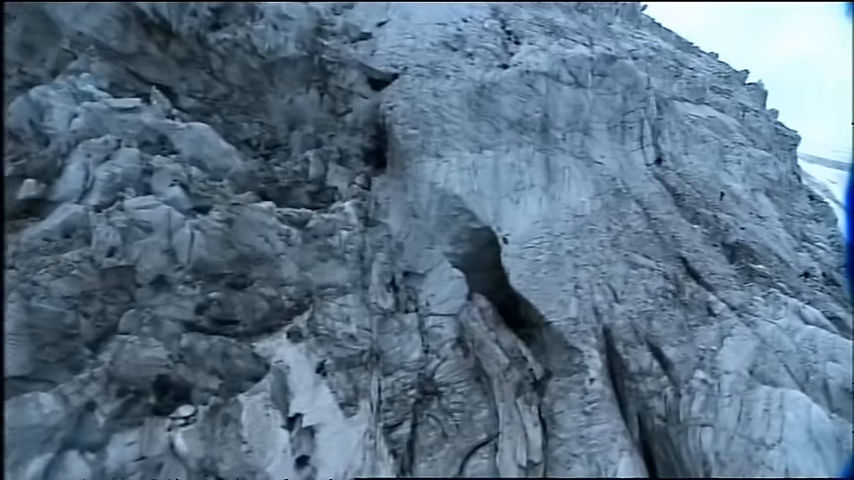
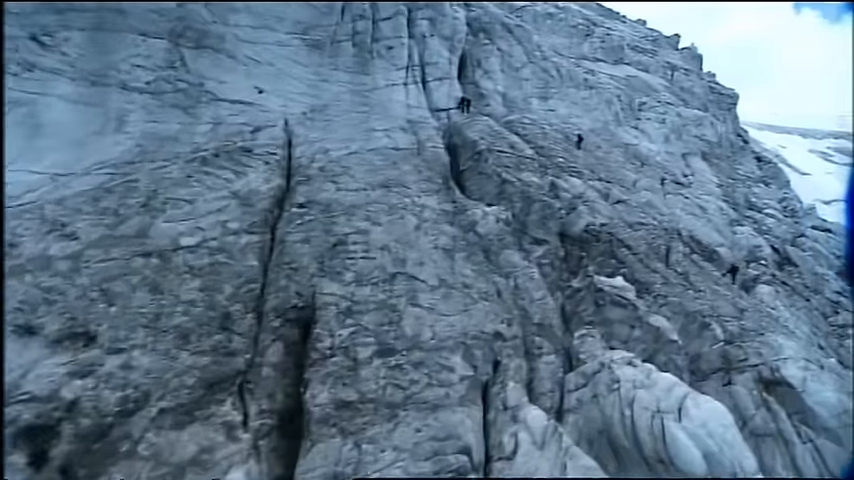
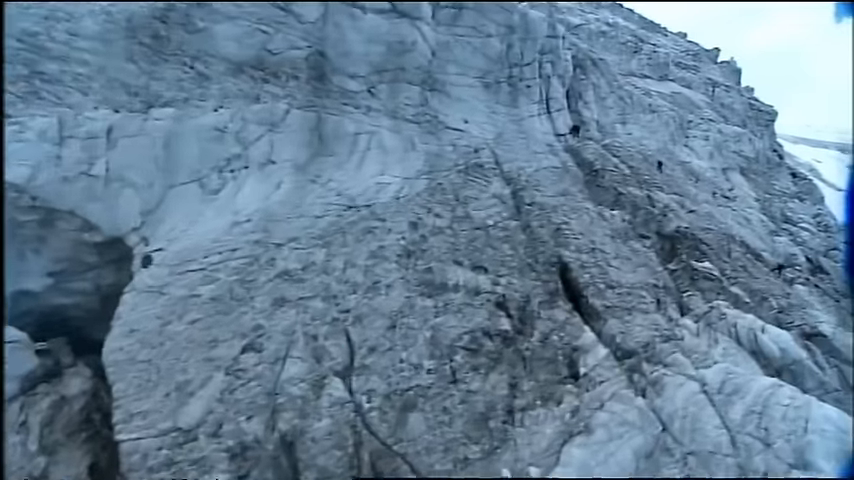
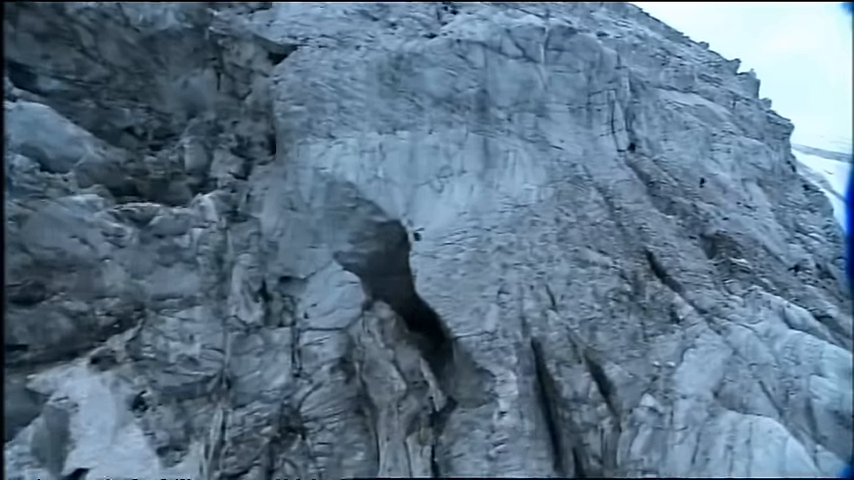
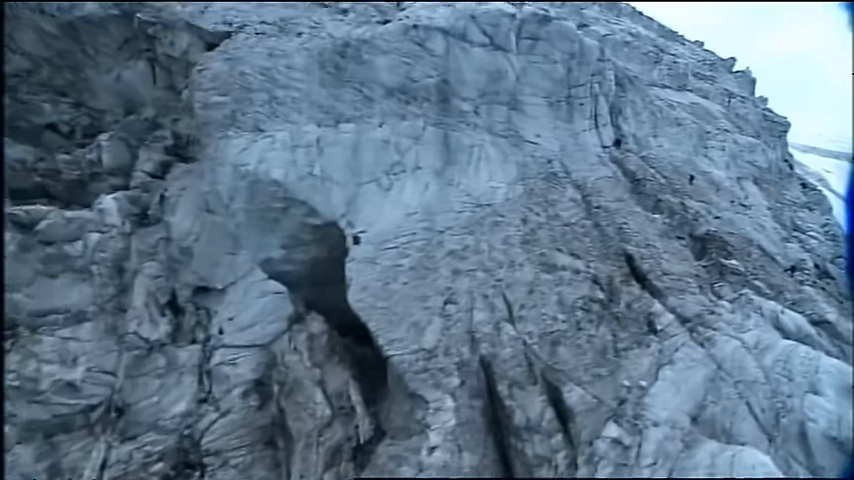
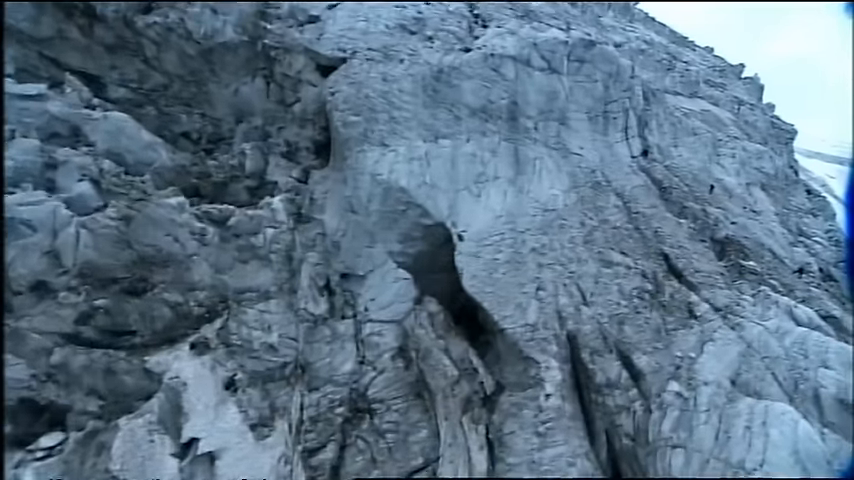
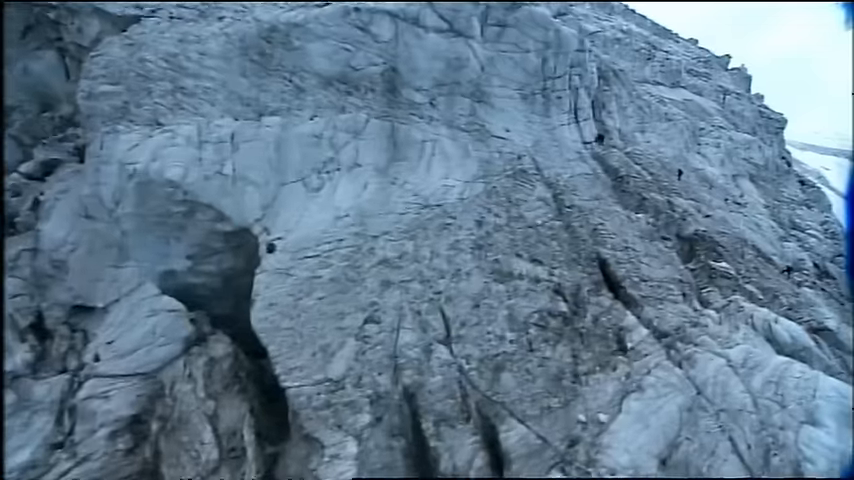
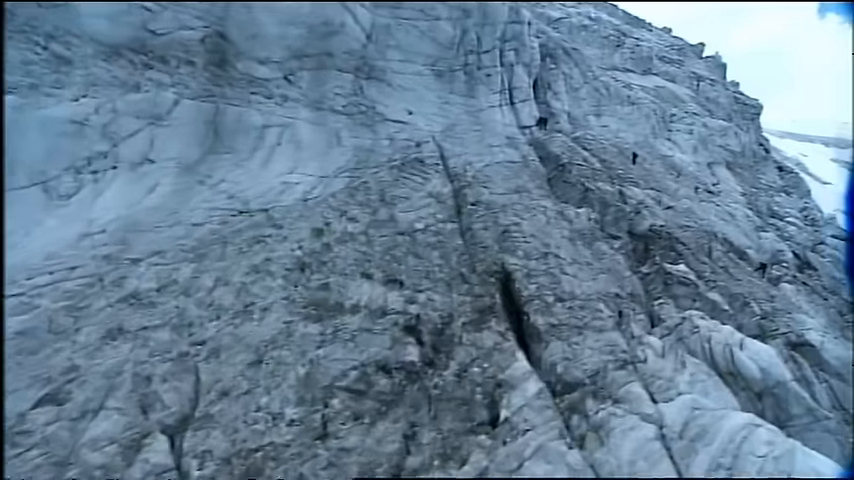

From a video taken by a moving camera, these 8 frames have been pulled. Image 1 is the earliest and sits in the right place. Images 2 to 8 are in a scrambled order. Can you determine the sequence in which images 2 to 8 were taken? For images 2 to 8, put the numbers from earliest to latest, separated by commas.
6, 4, 5, 7, 3, 8, 2
